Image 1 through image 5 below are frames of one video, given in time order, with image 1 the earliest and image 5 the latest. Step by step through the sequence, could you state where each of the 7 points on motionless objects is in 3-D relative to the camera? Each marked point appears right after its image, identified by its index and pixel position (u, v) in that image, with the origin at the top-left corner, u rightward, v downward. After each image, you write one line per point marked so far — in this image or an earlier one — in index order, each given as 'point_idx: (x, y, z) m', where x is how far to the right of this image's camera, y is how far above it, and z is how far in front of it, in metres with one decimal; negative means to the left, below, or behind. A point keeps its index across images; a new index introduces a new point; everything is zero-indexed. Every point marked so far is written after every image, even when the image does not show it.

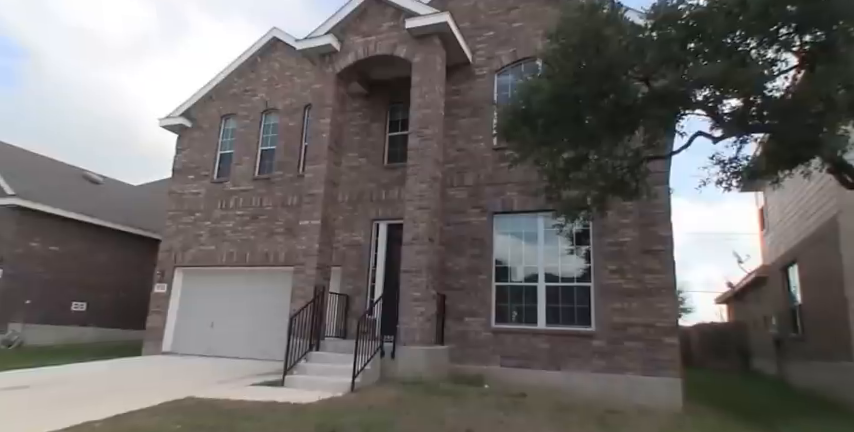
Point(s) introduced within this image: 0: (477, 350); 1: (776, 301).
0: (+1.0, -2.6, +9.0) m
1: (+10.3, -2.6, +14.1) m
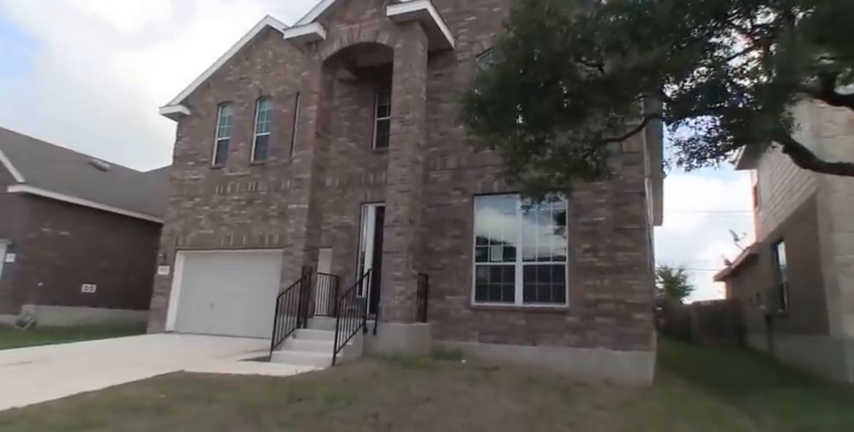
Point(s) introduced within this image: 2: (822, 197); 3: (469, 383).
0: (+0.6, -2.2, +9.4) m
1: (+10.1, -2.0, +14.2) m
2: (+7.6, +0.4, +9.1) m
3: (+0.6, -2.4, +6.8) m
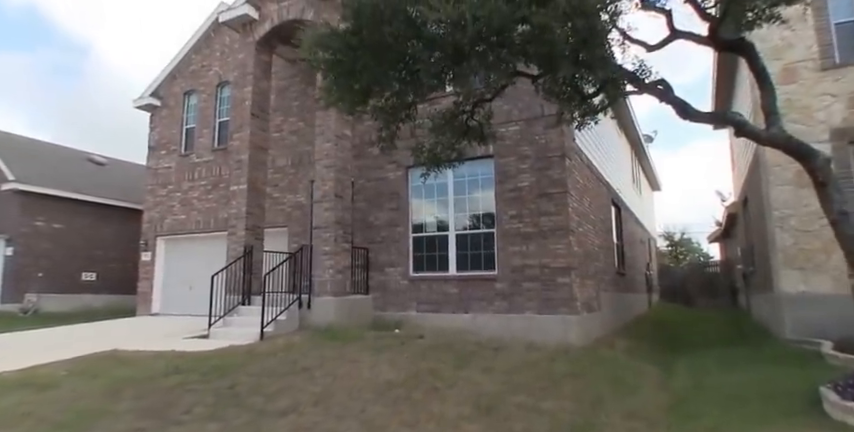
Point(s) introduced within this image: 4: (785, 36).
0: (-0.6, -1.6, +9.5) m
1: (+9.1, -0.6, +13.6) m
2: (+6.1, +1.3, +8.5) m
3: (-0.8, -2.0, +6.9) m
4: (+6.7, +3.3, +8.6) m
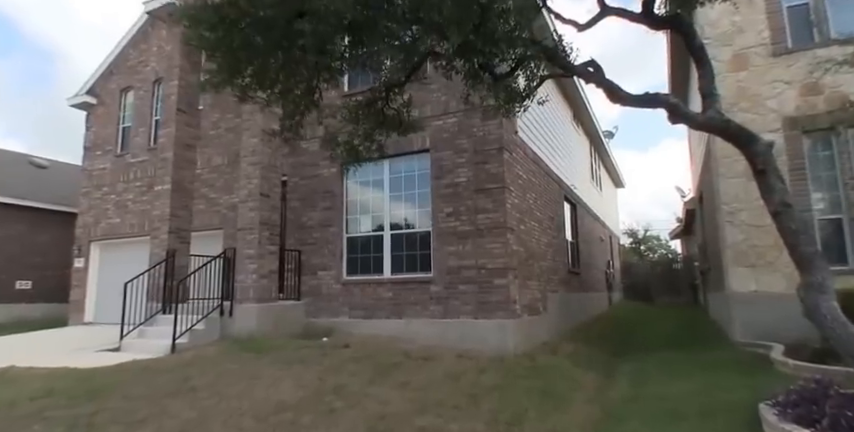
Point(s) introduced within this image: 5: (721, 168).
0: (-1.8, -1.6, +8.9) m
1: (+7.7, -0.5, +13.3) m
2: (+4.9, +1.4, +8.1) m
3: (-2.0, -2.0, +6.3) m
4: (+5.4, +3.4, +8.3) m
5: (+5.1, +0.8, +8.2) m
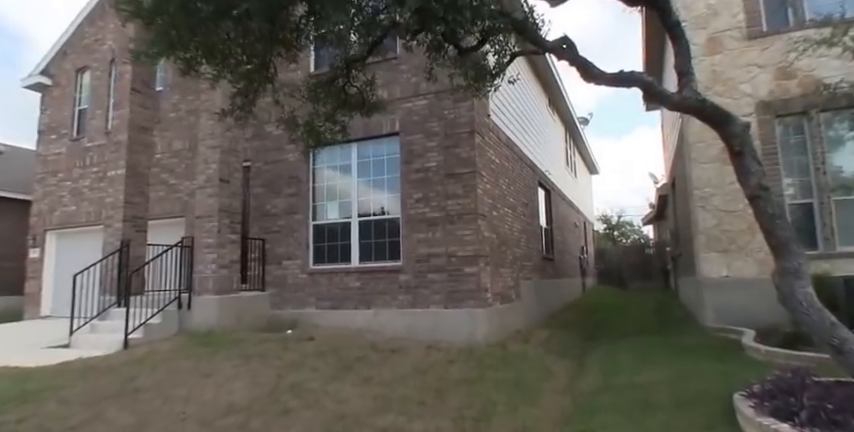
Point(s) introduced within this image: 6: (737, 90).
0: (-2.4, -1.4, +8.5) m
1: (+7.0, -0.1, +13.3) m
2: (+4.4, +1.6, +8.0) m
3: (-2.4, -1.8, +5.9) m
4: (+4.9, +3.7, +8.1) m
5: (+4.6, +1.1, +8.1) m
6: (+5.1, +2.1, +7.8) m
